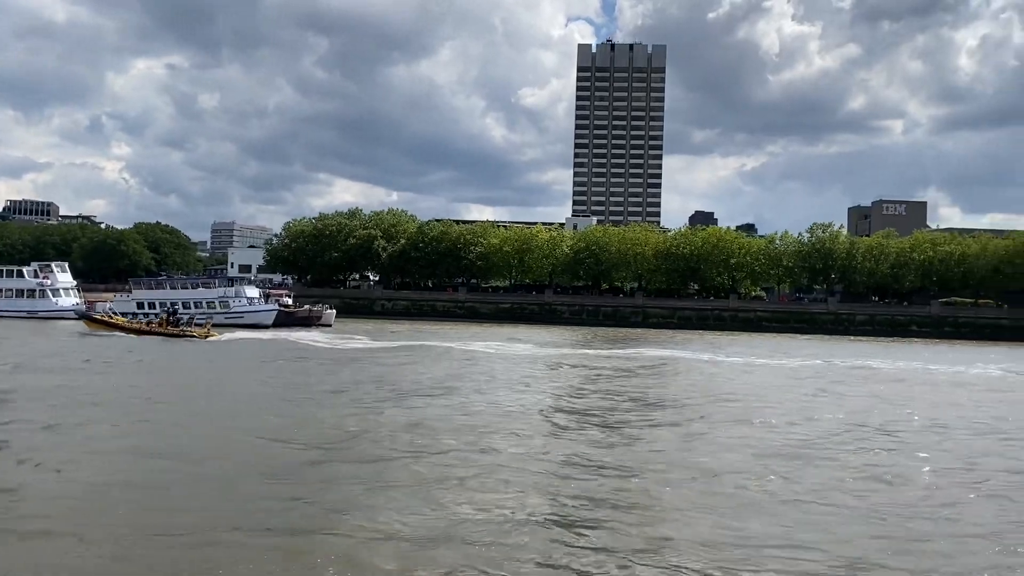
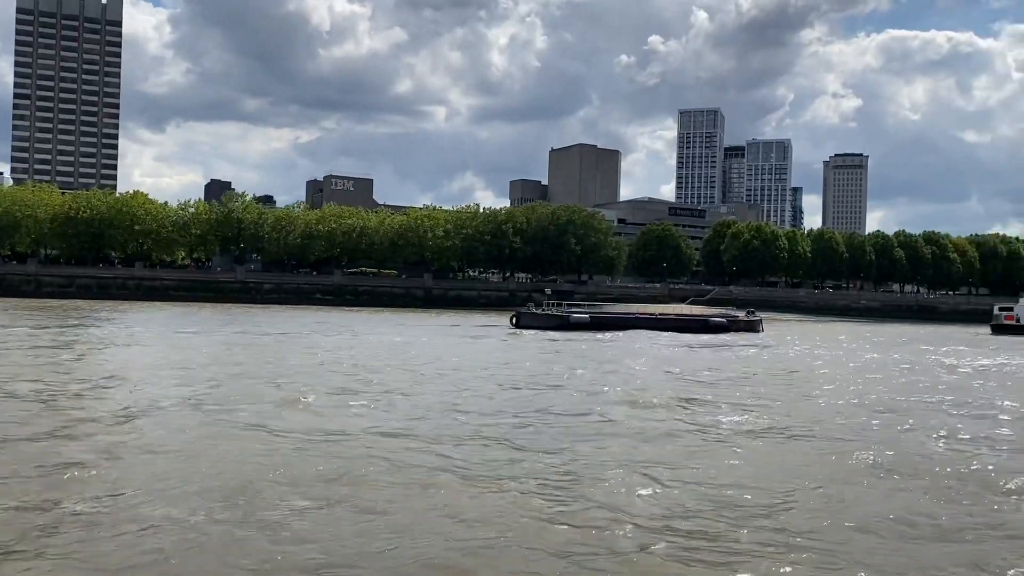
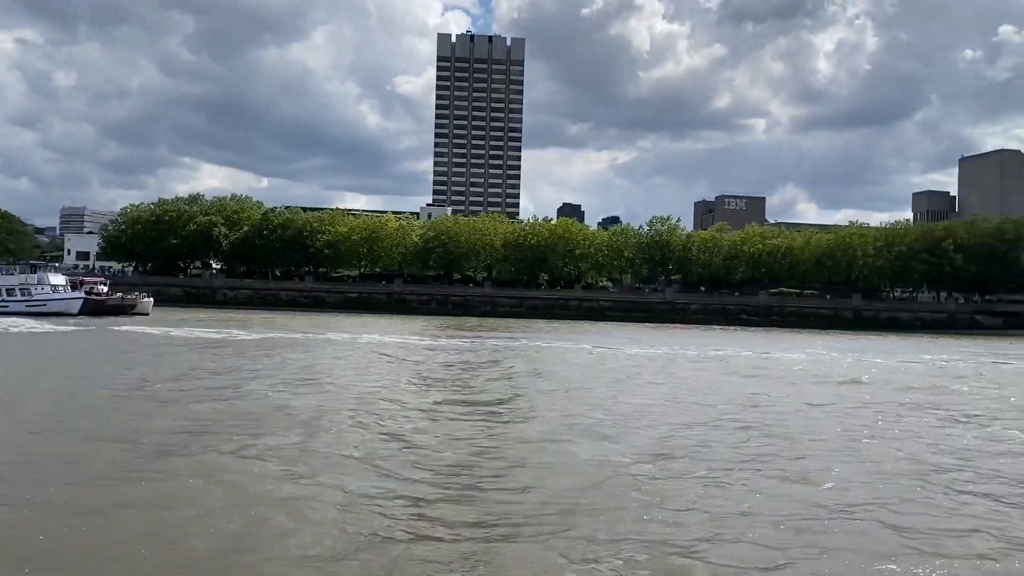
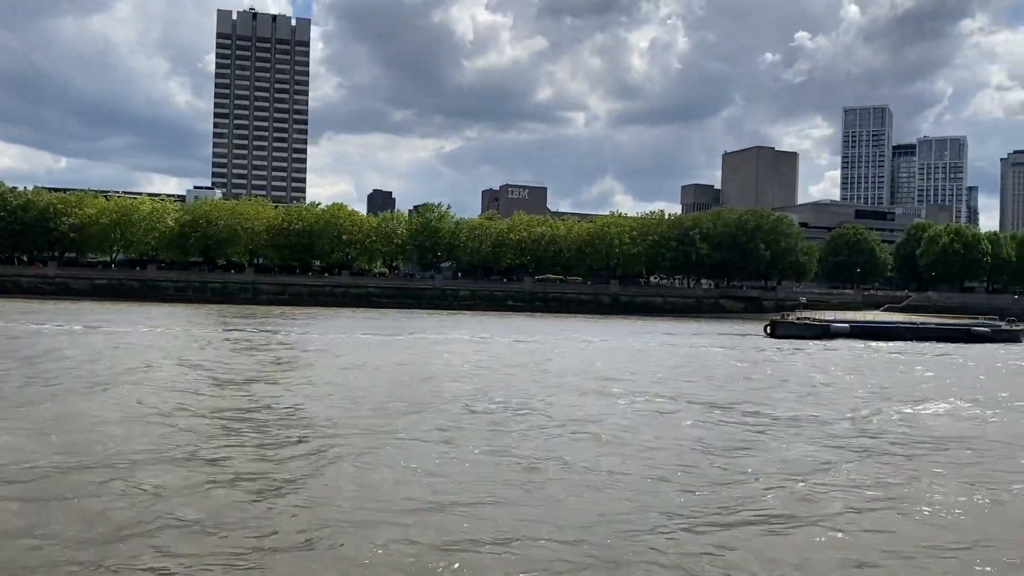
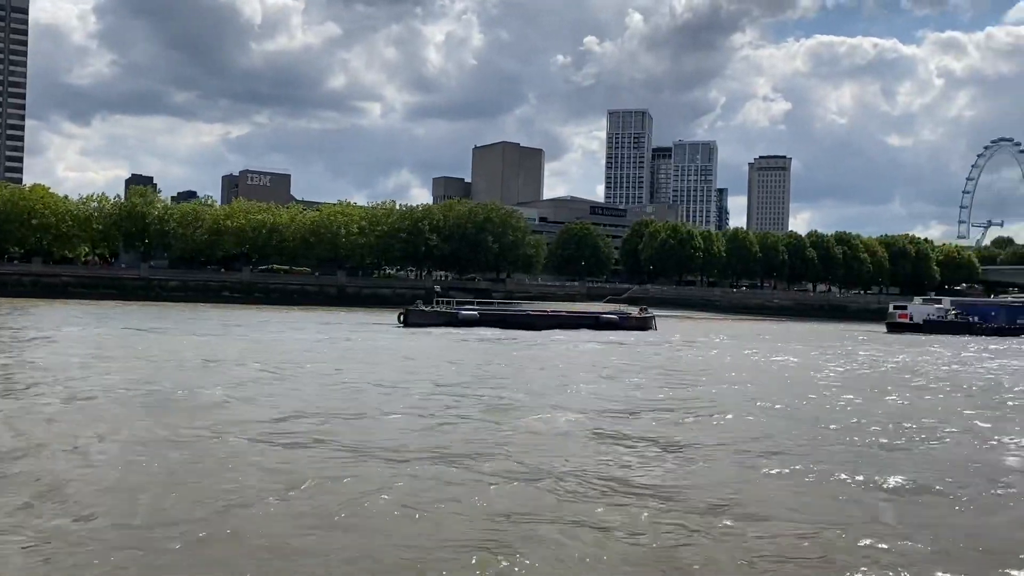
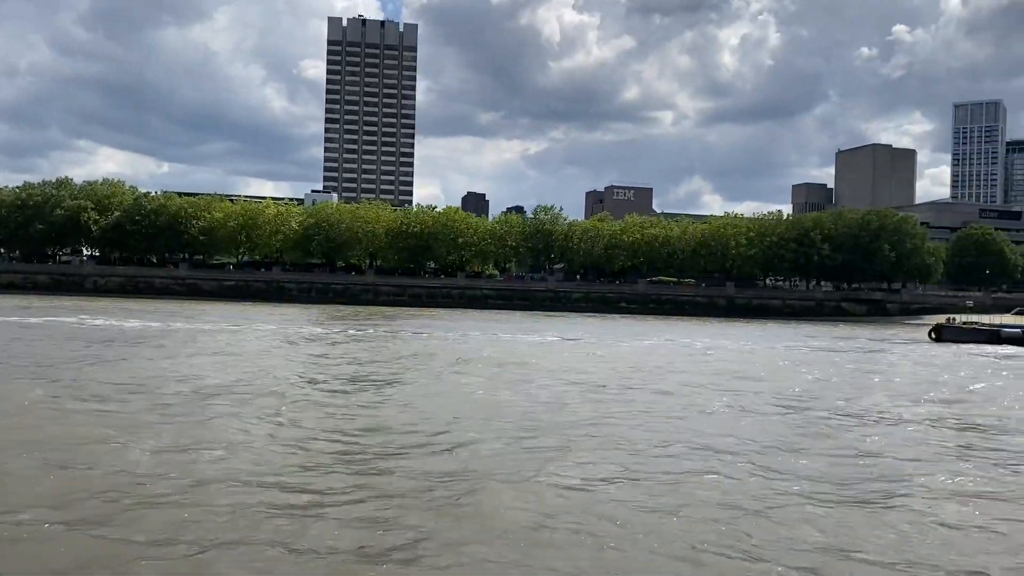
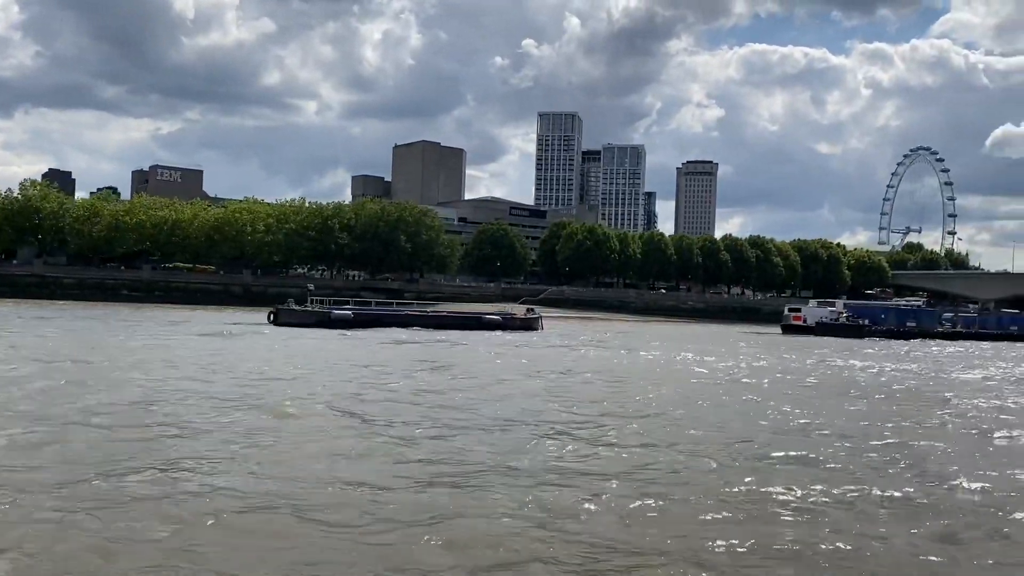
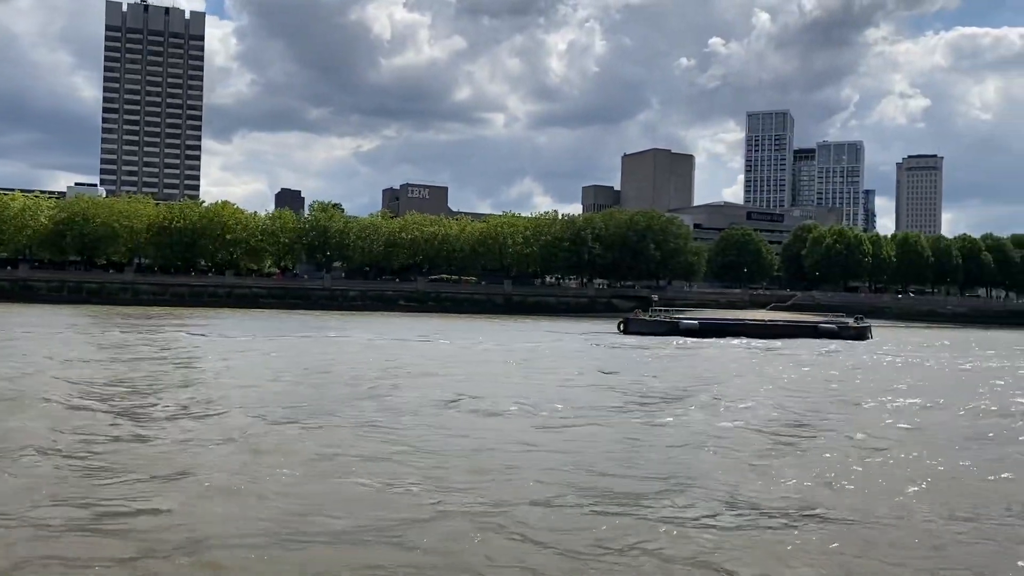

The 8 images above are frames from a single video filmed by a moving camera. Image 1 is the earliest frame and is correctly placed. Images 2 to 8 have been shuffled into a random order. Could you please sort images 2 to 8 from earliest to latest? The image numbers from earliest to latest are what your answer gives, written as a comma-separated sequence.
3, 6, 4, 8, 2, 5, 7
